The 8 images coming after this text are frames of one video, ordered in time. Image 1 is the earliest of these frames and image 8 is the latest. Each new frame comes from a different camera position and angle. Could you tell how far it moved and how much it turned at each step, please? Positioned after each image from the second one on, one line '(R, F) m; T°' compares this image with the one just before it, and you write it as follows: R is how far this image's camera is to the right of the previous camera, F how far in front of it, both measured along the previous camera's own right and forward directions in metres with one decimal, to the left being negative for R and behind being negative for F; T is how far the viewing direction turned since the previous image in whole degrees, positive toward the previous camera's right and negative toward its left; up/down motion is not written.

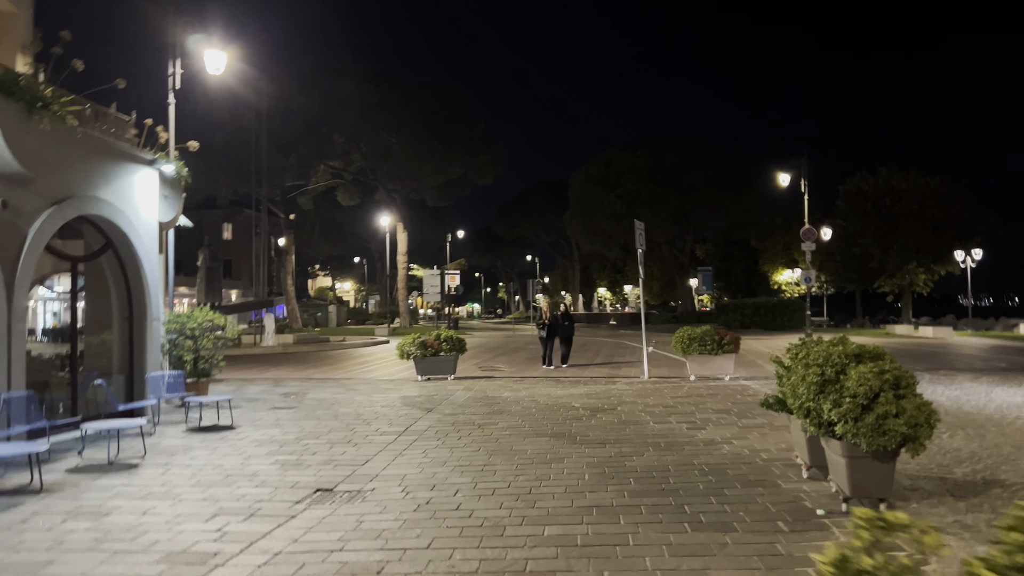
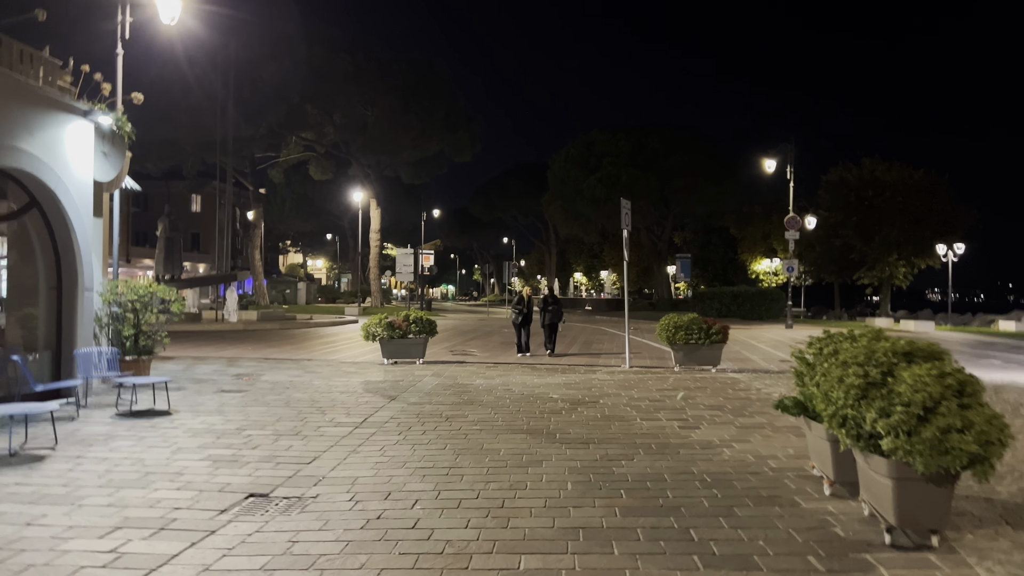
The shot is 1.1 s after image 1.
(0.0, +1.1) m; +2°
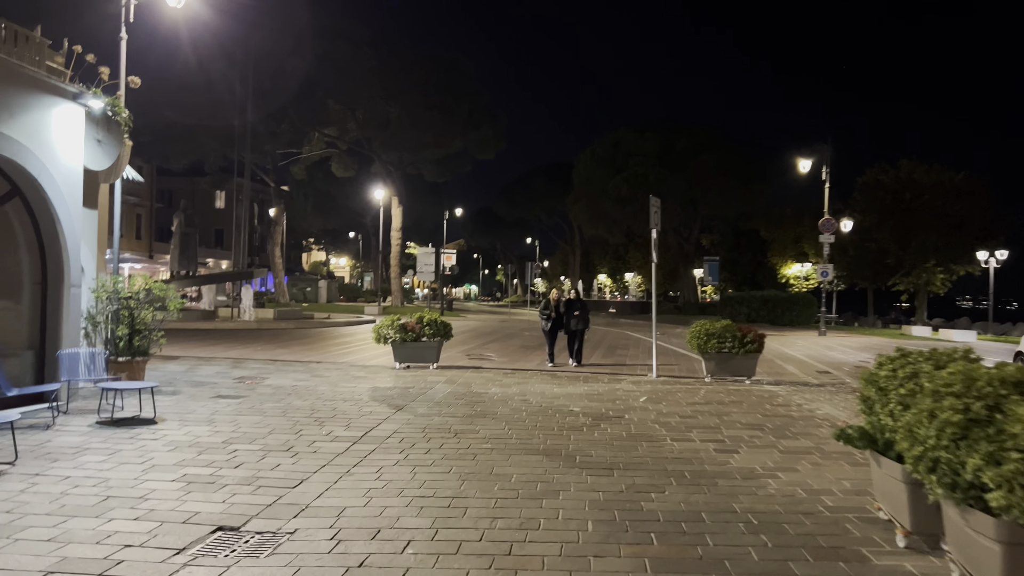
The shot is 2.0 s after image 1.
(+0.1, +0.9) m; -2°
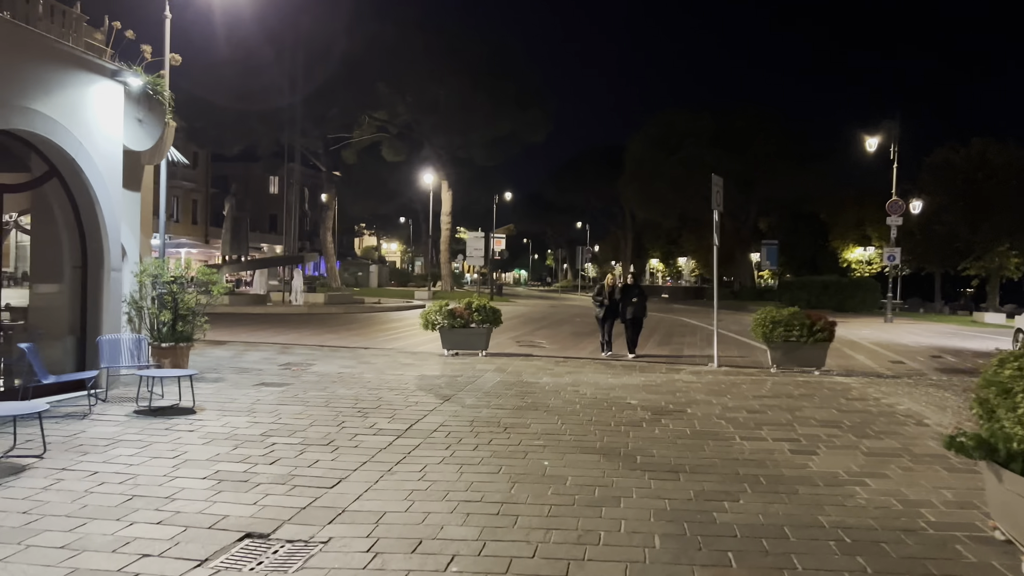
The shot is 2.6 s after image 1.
(0.0, +0.6) m; -4°
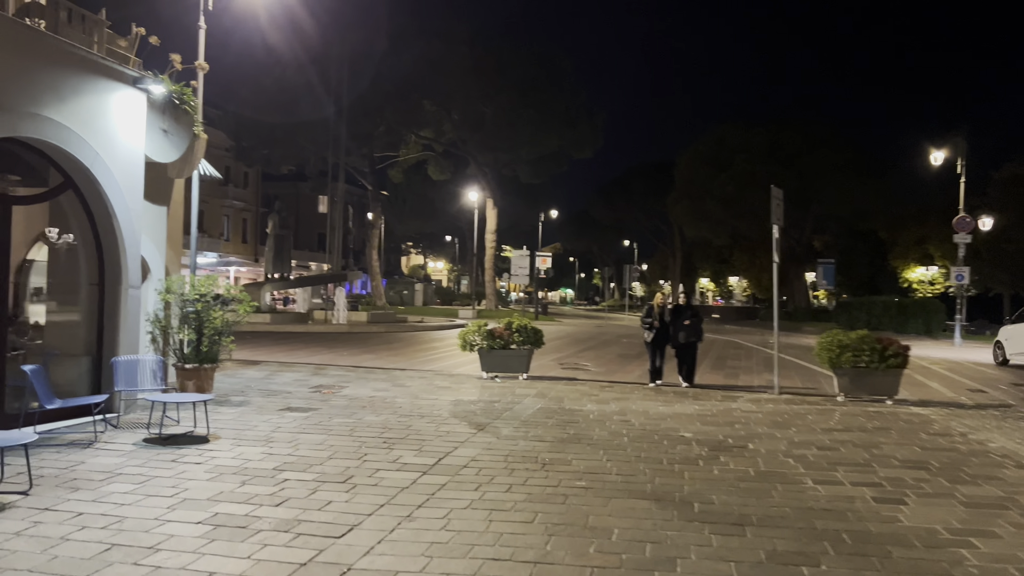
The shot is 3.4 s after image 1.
(+0.1, +0.8) m; -3°
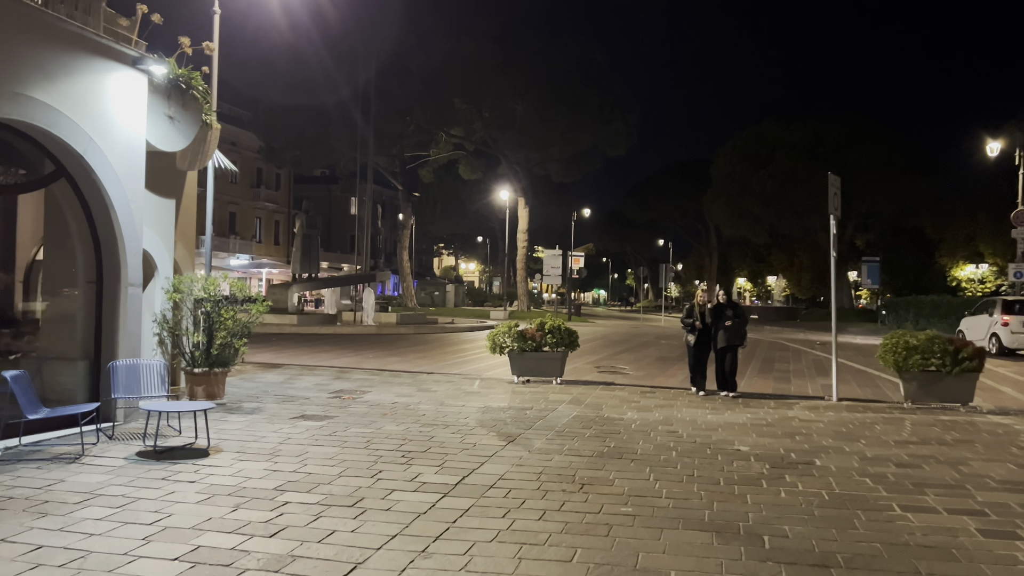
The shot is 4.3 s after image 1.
(0.0, +0.9) m; -2°
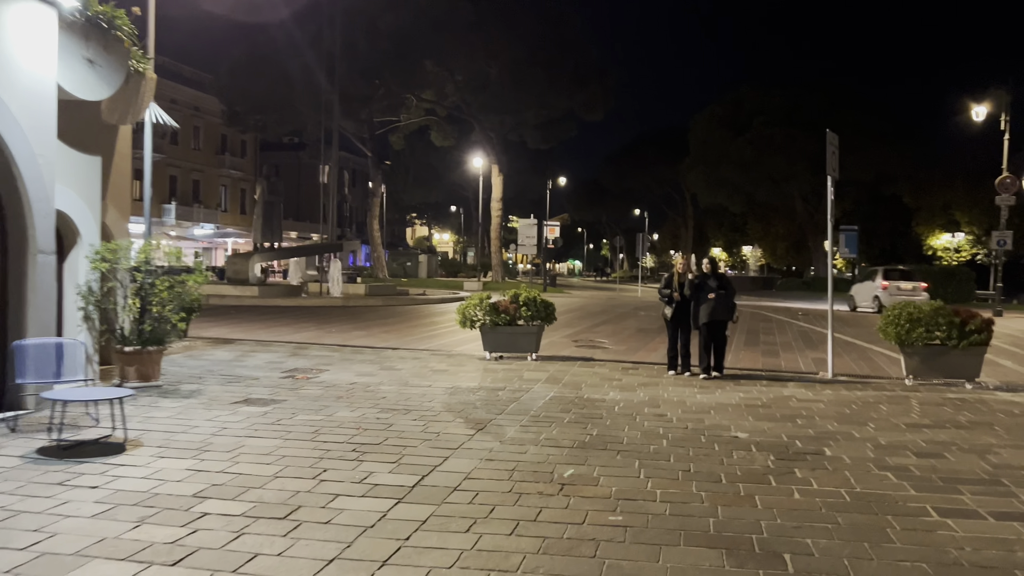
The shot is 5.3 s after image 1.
(+0.1, +1.0) m; +2°
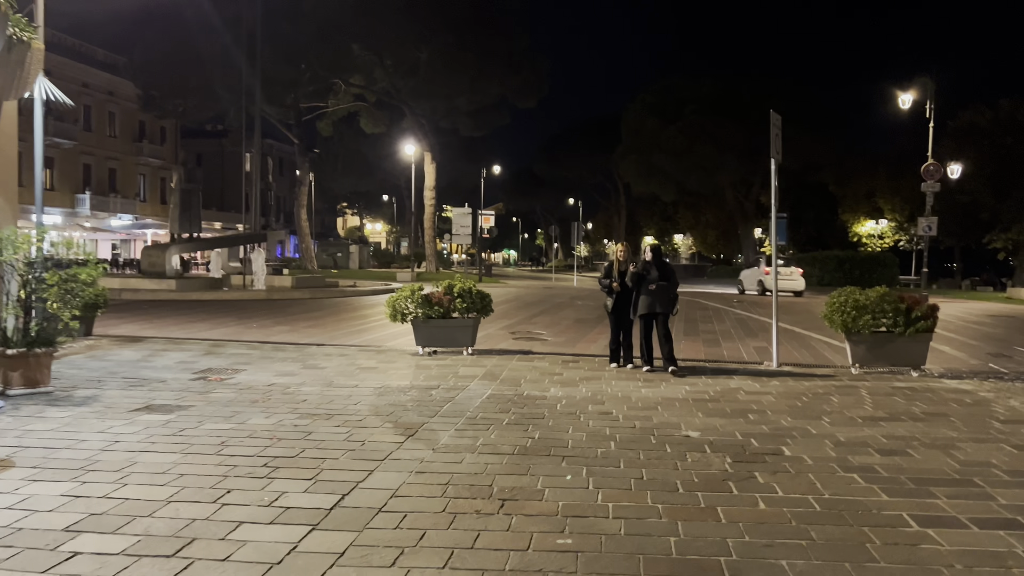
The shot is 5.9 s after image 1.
(0.0, +0.6) m; +5°
